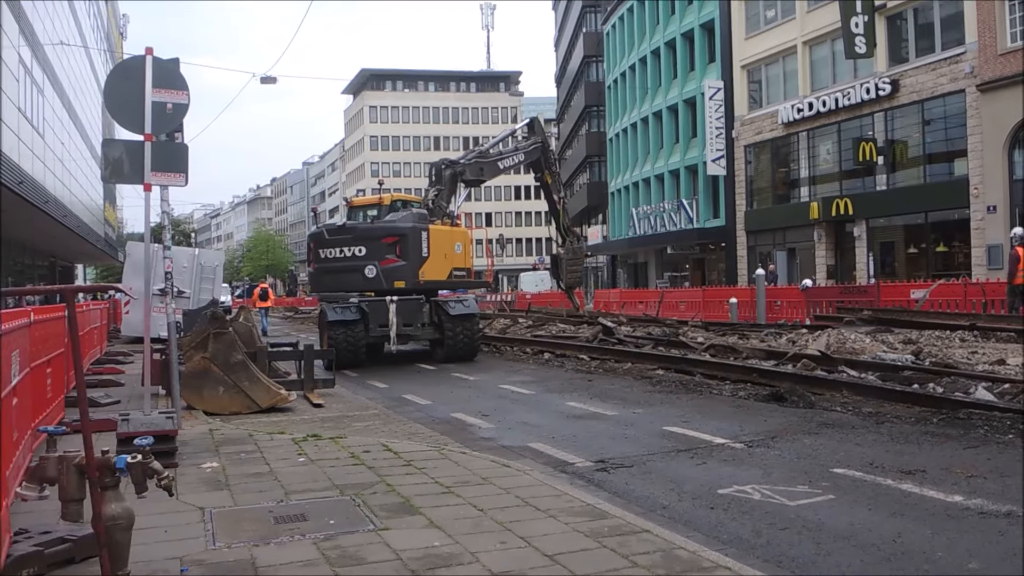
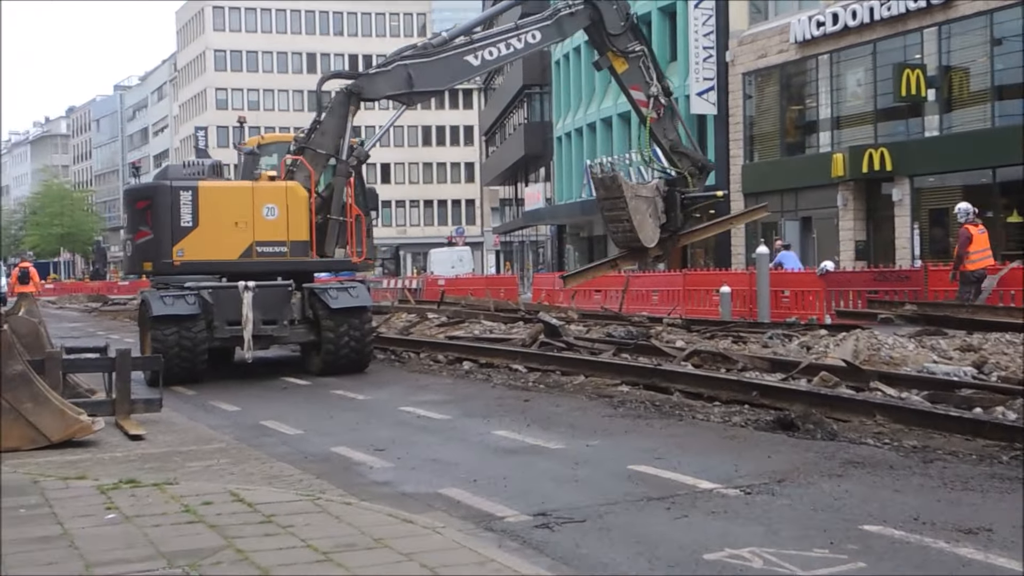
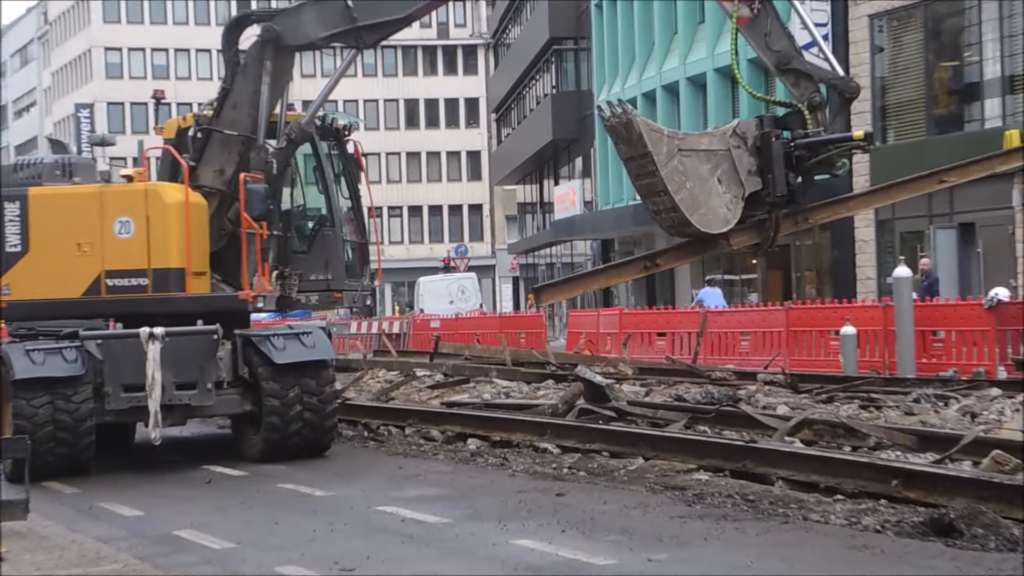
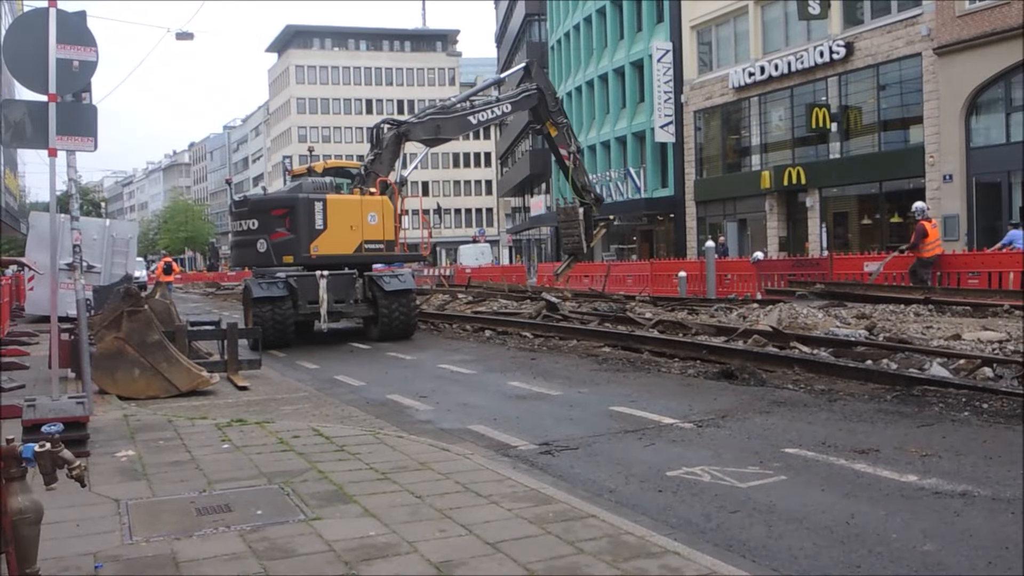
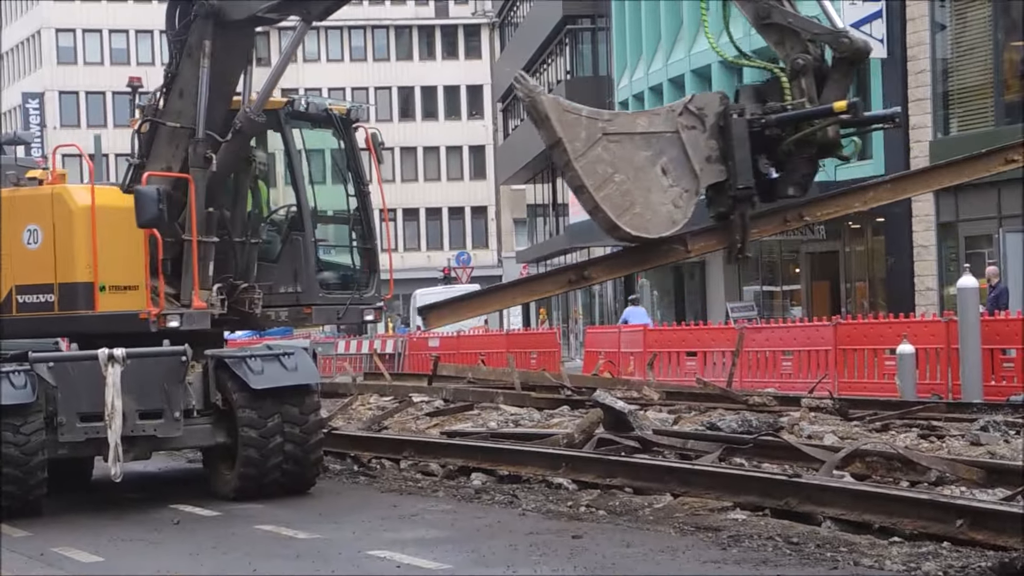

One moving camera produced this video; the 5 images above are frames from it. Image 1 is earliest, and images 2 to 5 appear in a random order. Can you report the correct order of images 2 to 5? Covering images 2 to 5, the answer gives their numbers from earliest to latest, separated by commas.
4, 2, 3, 5
